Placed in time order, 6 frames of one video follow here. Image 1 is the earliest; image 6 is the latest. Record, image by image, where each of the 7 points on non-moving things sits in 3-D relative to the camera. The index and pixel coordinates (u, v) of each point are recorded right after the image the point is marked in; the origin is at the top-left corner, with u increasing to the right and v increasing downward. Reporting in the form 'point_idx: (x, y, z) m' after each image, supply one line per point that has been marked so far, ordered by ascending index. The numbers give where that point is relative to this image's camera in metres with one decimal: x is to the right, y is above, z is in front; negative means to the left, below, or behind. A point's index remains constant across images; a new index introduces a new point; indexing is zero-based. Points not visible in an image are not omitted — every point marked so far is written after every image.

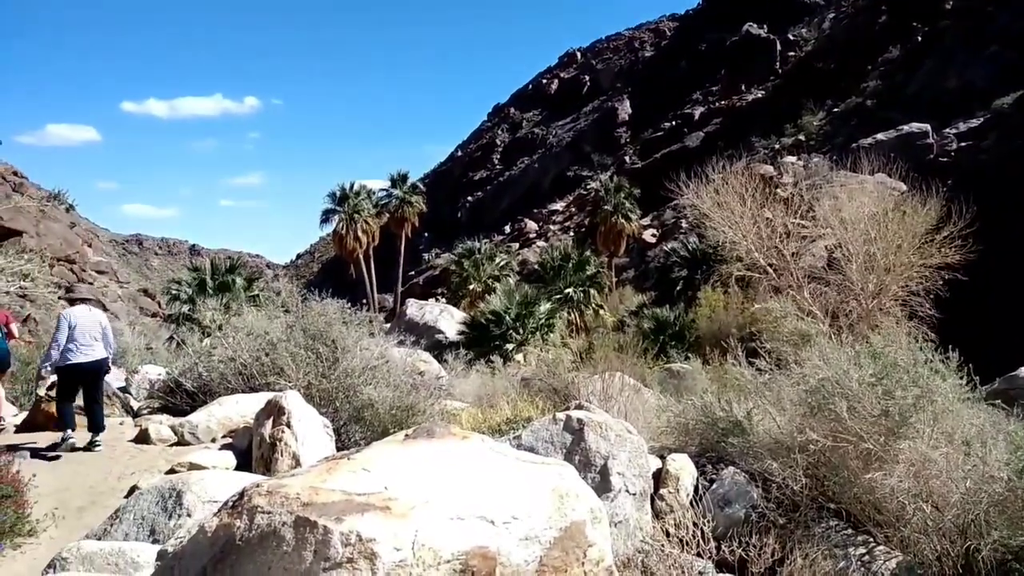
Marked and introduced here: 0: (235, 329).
0: (-4.1, -0.6, +10.8) m
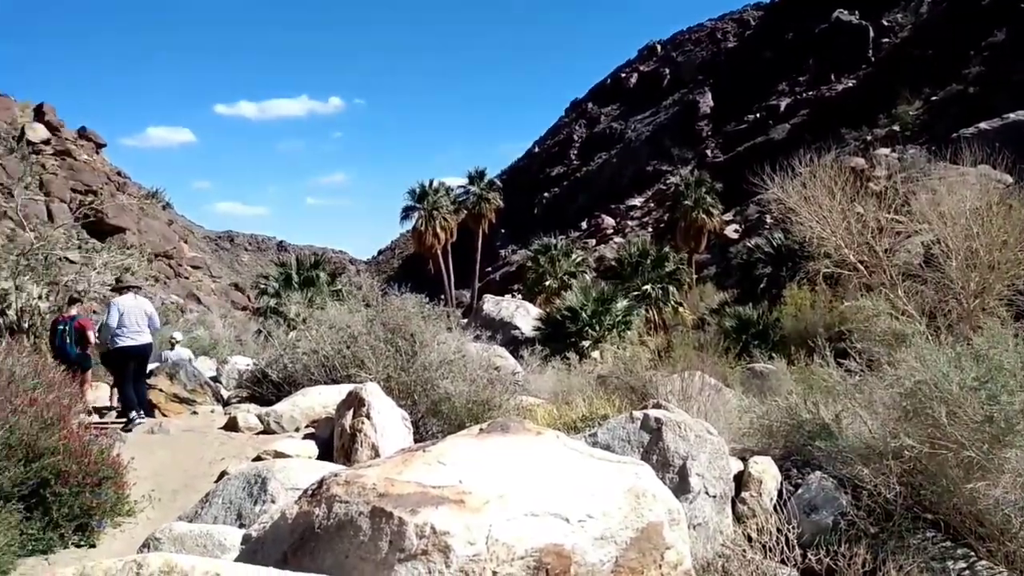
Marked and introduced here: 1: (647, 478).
0: (-2.9, -0.5, +11.1) m
1: (+0.6, -0.9, +3.4) m
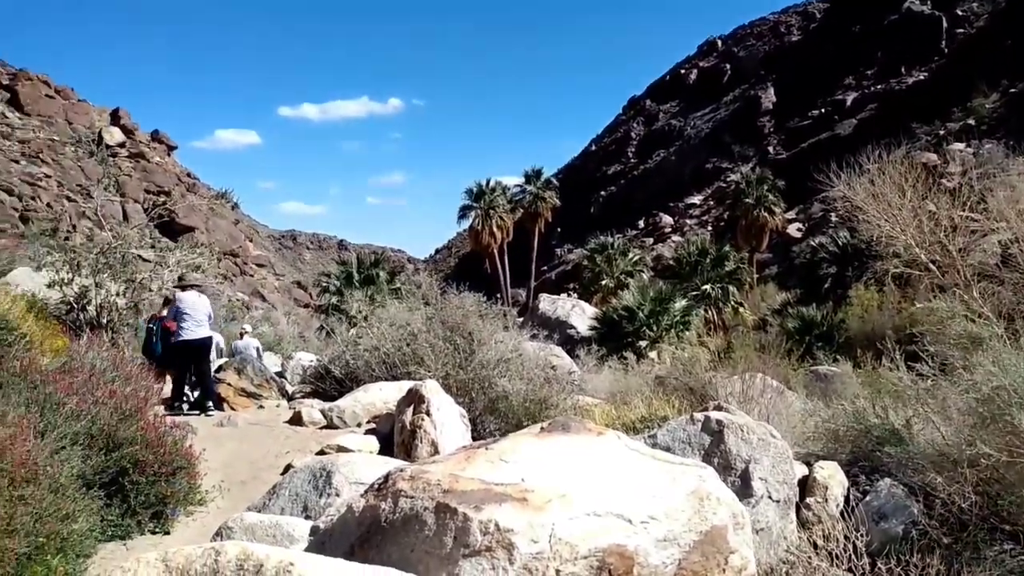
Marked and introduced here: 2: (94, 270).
0: (-2.1, -0.5, +11.3) m
1: (+0.9, -0.9, +3.3) m
2: (-6.6, +0.3, +11.6) m
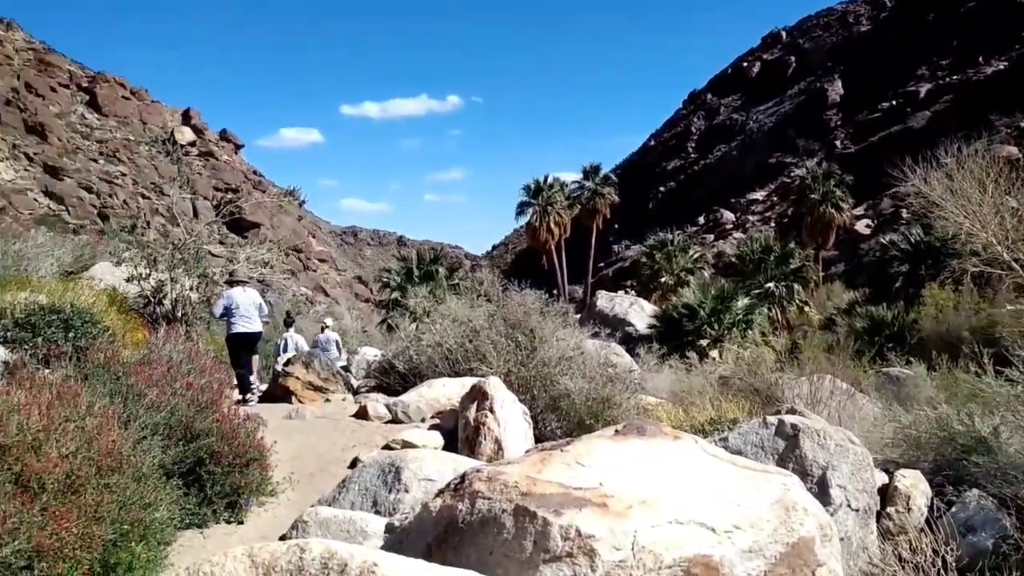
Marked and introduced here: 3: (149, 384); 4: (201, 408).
0: (-1.1, -0.4, +11.4) m
1: (+1.2, -0.9, +3.2) m
2: (-5.6, +0.4, +12.0) m
3: (-2.9, -0.8, +5.9) m
4: (-2.5, -1.0, +6.1) m
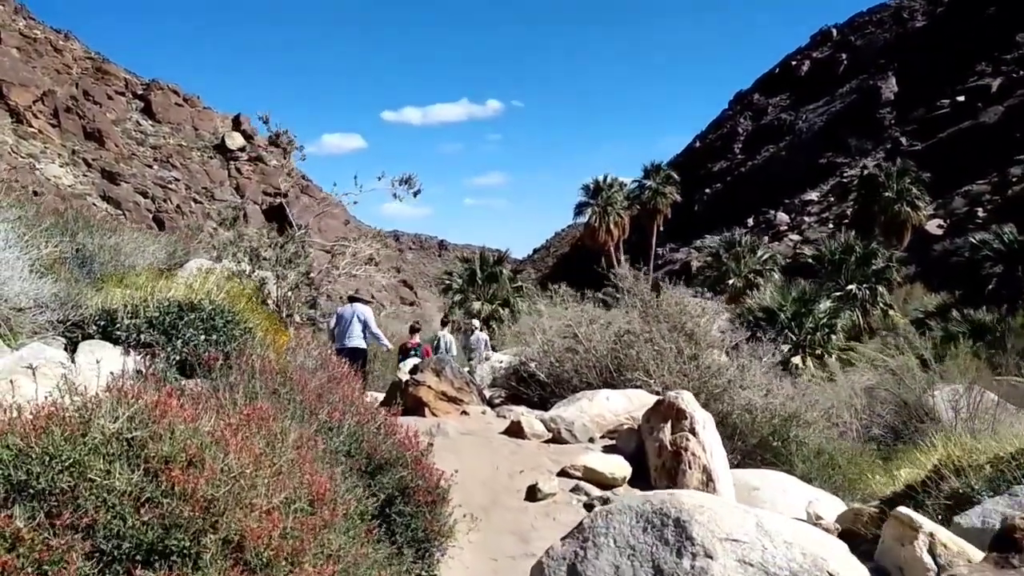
0: (+0.8, -0.4, +10.1) m
1: (+2.7, -0.8, +1.8) m
2: (-3.6, +0.4, +11.0) m
3: (-1.2, -0.7, +4.8) m
4: (-0.9, -0.9, +4.9) m
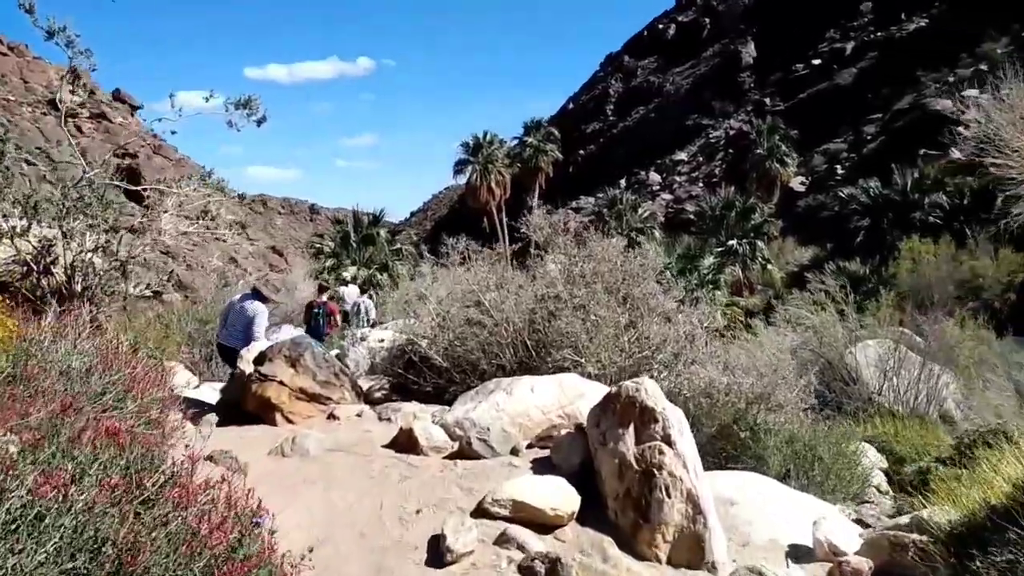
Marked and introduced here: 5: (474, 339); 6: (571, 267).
0: (-0.4, +0.1, +8.0) m
1: (+2.8, -0.7, +0.1) m
2: (-4.9, +0.8, +8.1) m
3: (-1.6, -0.6, +2.4) m
4: (-1.3, -0.8, +2.6) m
5: (-0.4, -0.5, +7.3) m
6: (+0.5, +0.2, +7.5) m
